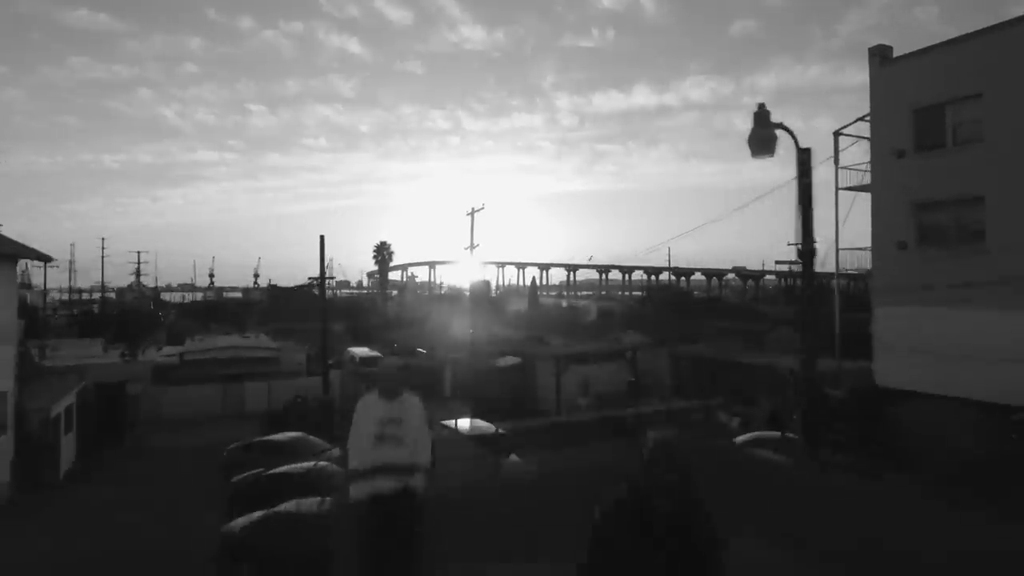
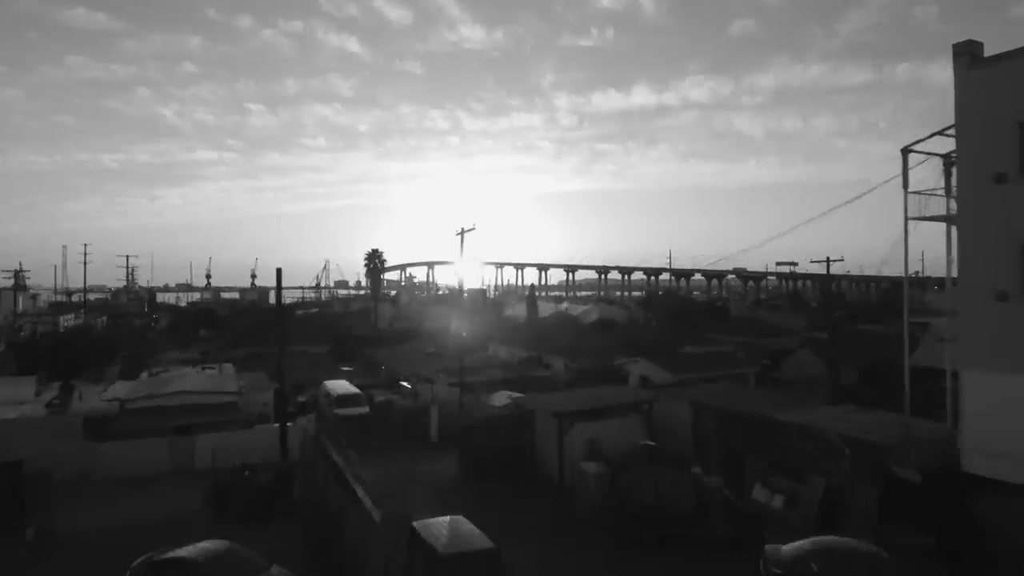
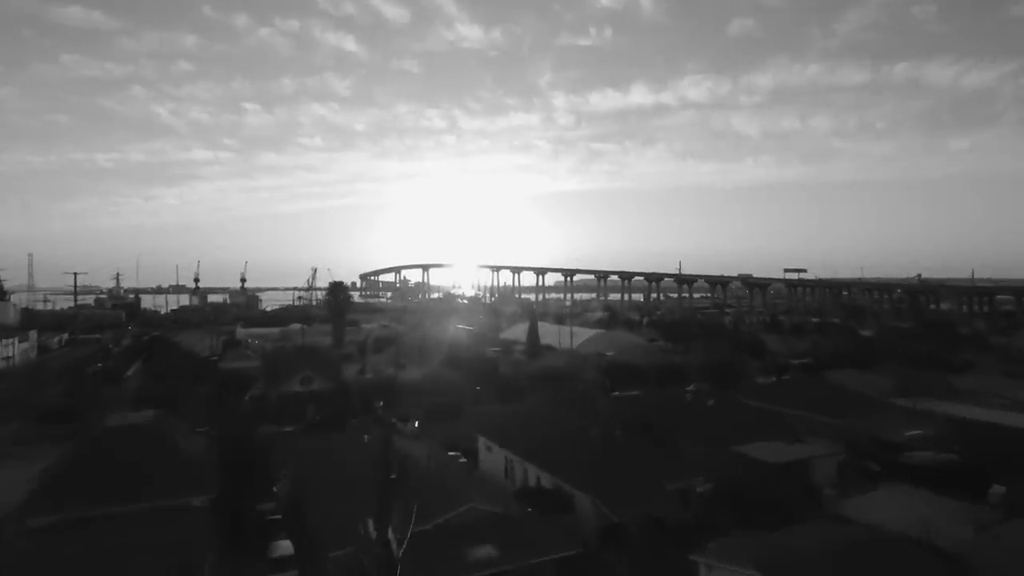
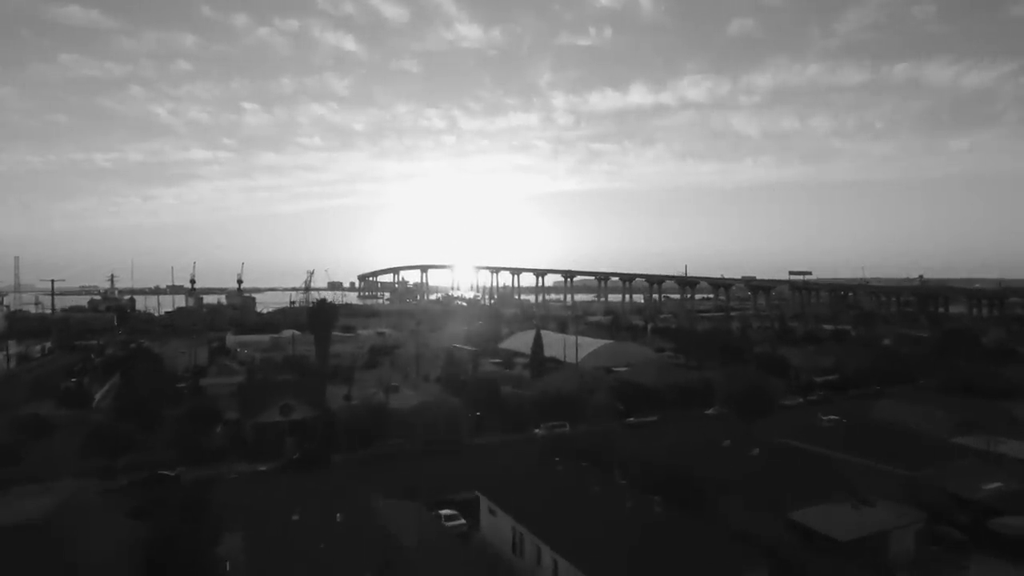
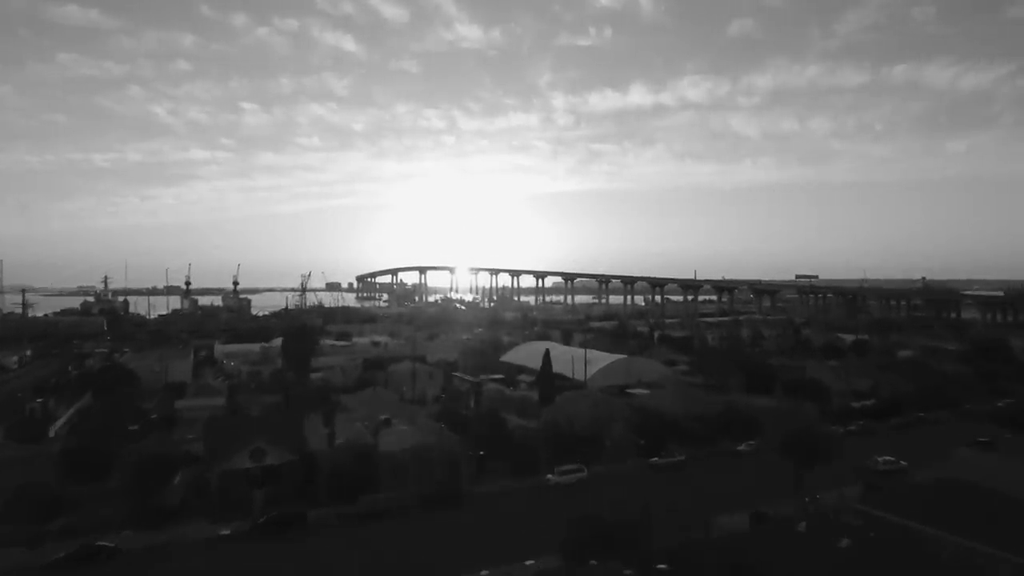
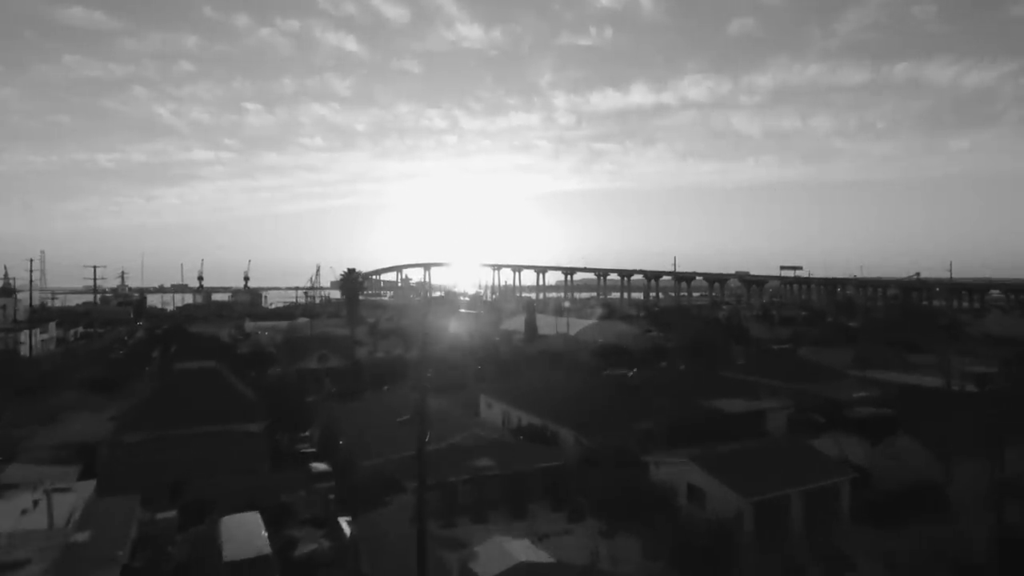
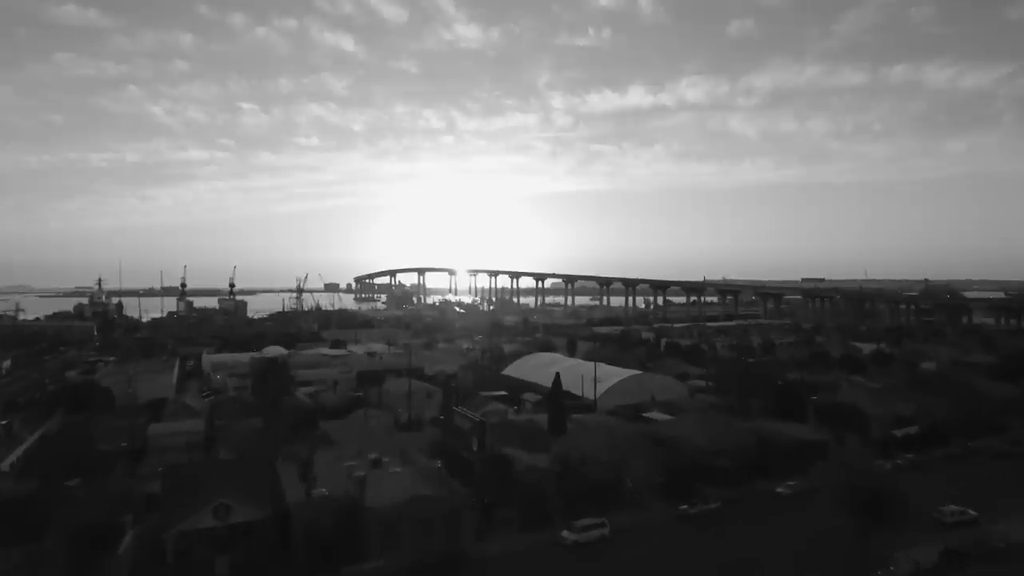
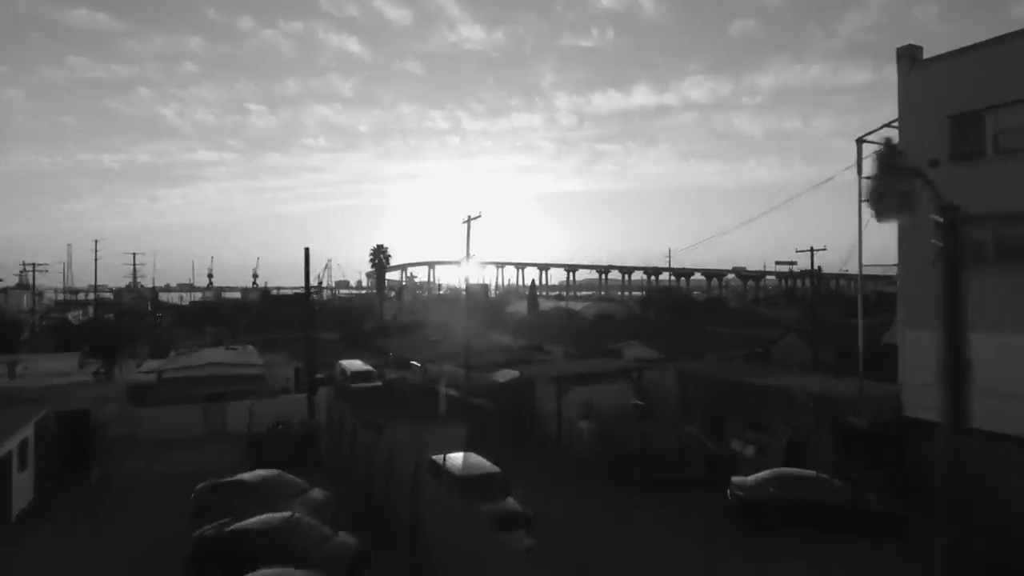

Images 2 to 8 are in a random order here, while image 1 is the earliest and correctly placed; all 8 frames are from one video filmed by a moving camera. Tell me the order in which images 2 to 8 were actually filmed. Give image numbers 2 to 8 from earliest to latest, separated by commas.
8, 2, 6, 3, 4, 5, 7
